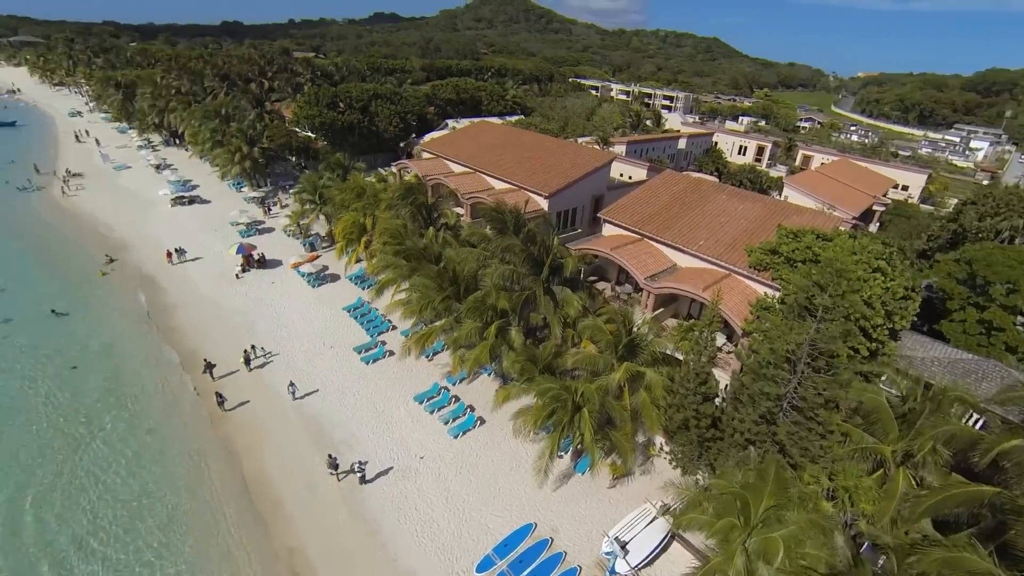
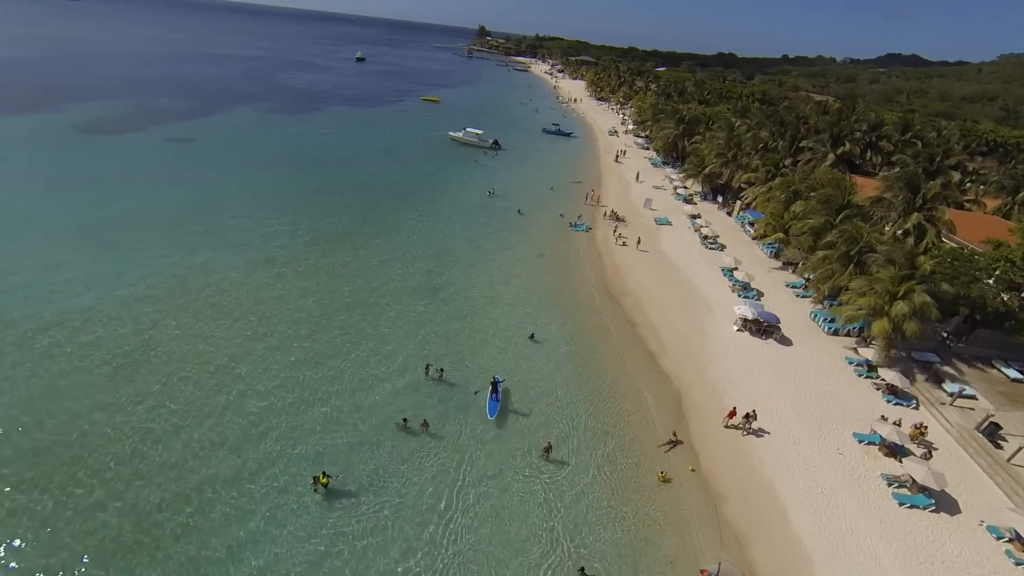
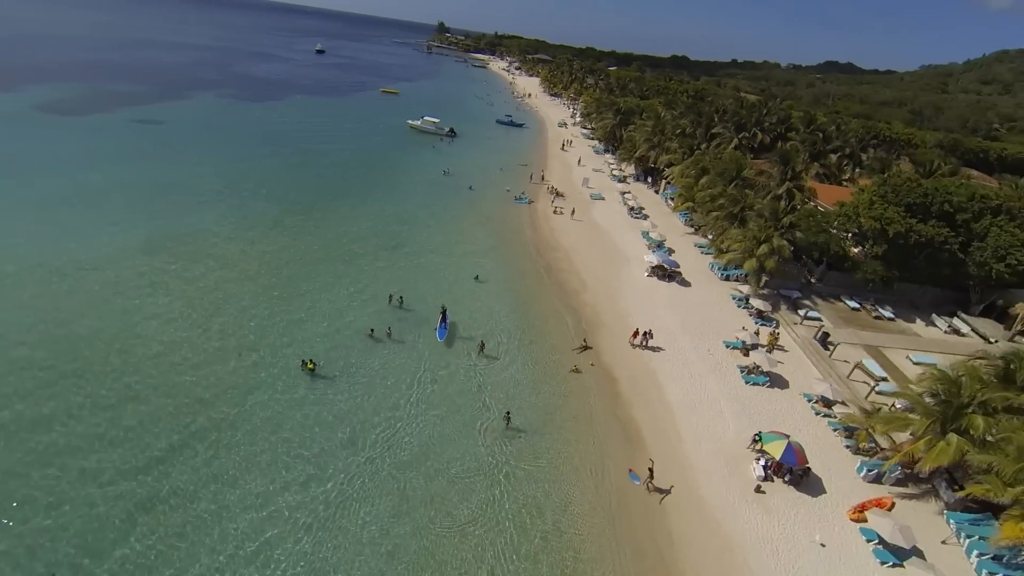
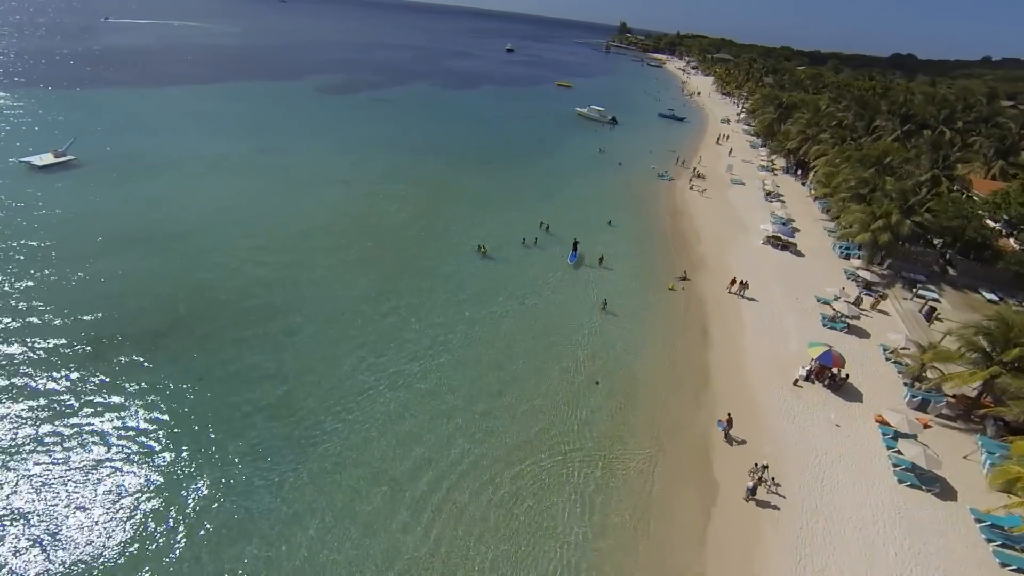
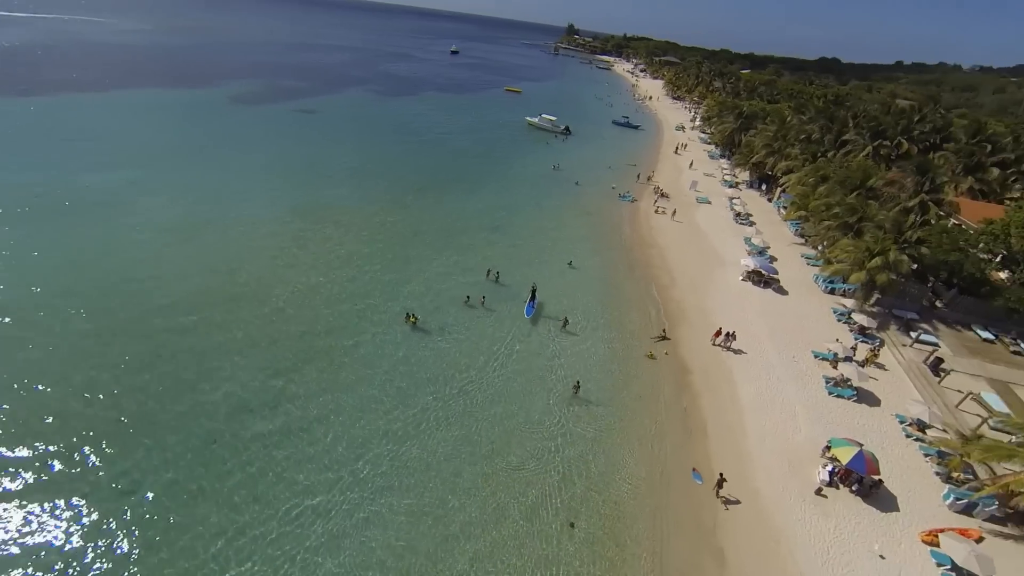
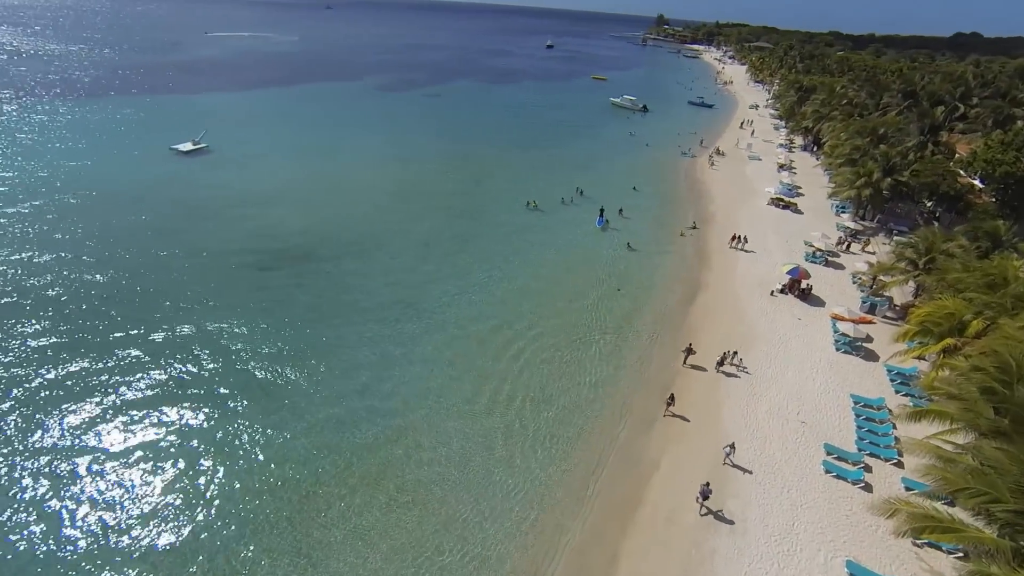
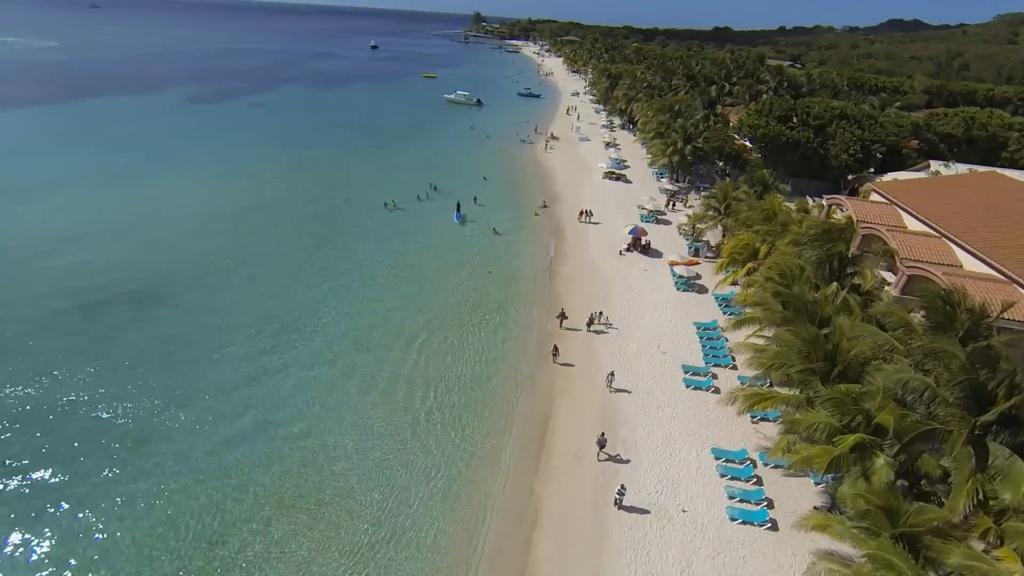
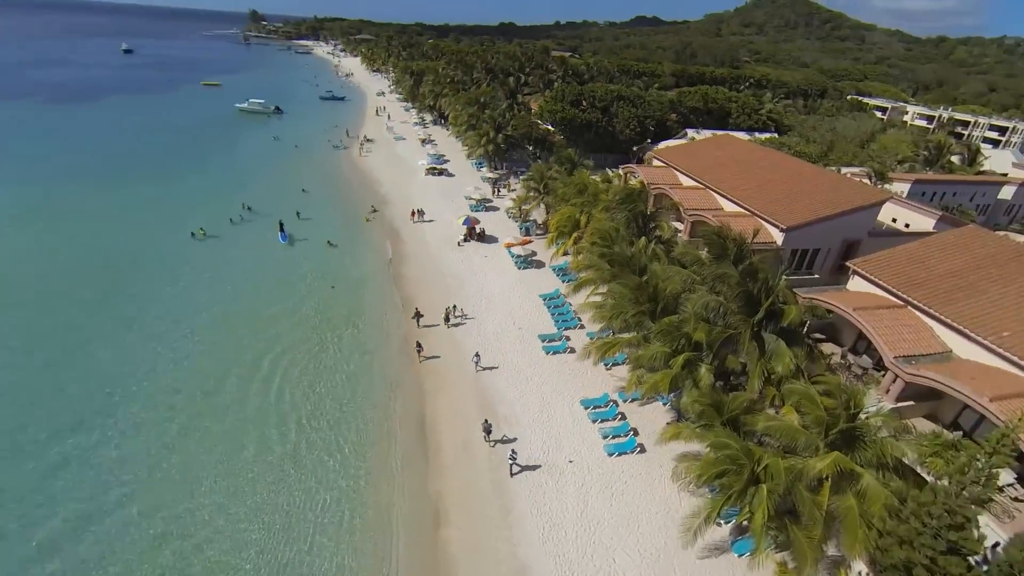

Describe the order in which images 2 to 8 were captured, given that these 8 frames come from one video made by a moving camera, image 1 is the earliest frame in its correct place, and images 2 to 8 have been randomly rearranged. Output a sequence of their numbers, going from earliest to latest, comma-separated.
8, 7, 6, 4, 5, 3, 2
